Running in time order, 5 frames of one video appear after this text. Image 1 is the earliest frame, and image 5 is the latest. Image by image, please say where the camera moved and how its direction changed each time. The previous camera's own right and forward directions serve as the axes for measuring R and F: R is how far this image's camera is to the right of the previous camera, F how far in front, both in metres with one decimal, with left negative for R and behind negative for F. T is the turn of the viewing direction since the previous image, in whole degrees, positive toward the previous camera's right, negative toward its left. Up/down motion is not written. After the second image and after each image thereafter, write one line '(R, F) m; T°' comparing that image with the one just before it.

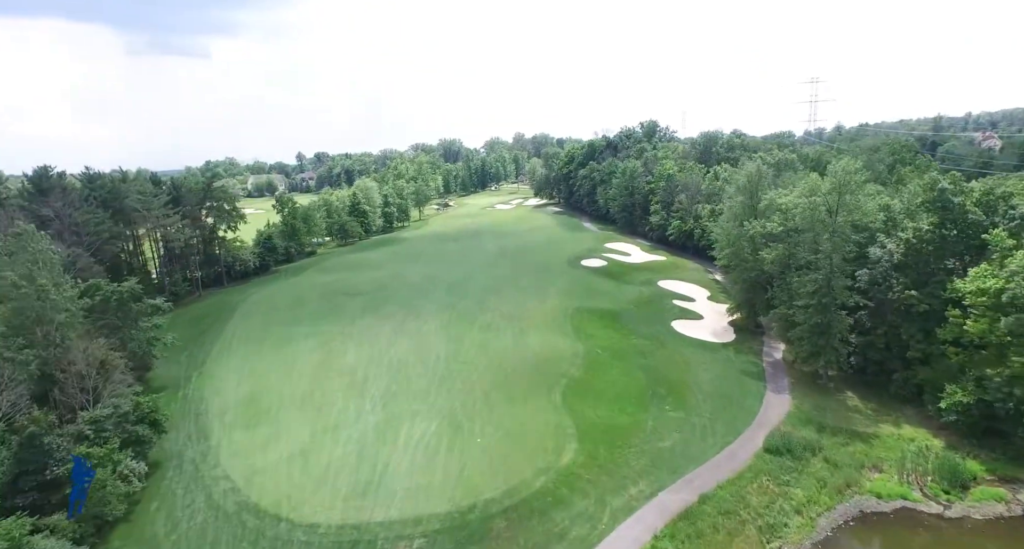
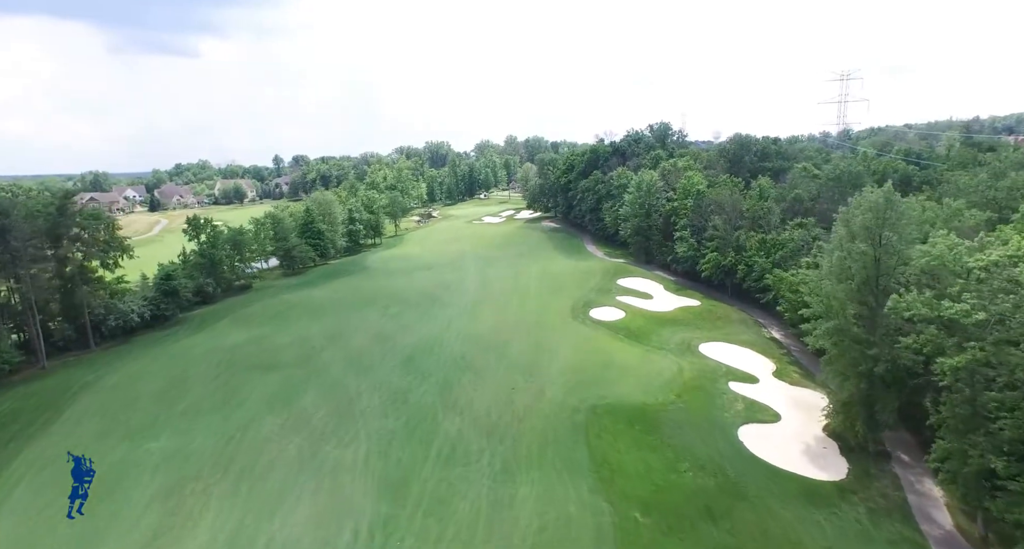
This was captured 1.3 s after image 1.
(+0.6, +11.8) m; +1°
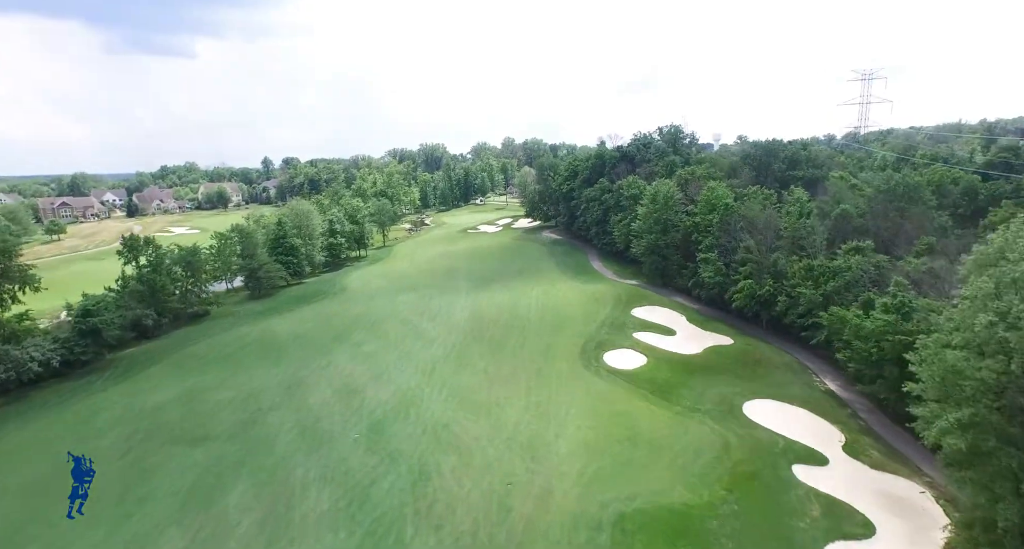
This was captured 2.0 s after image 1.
(0.0, +6.1) m; 0°
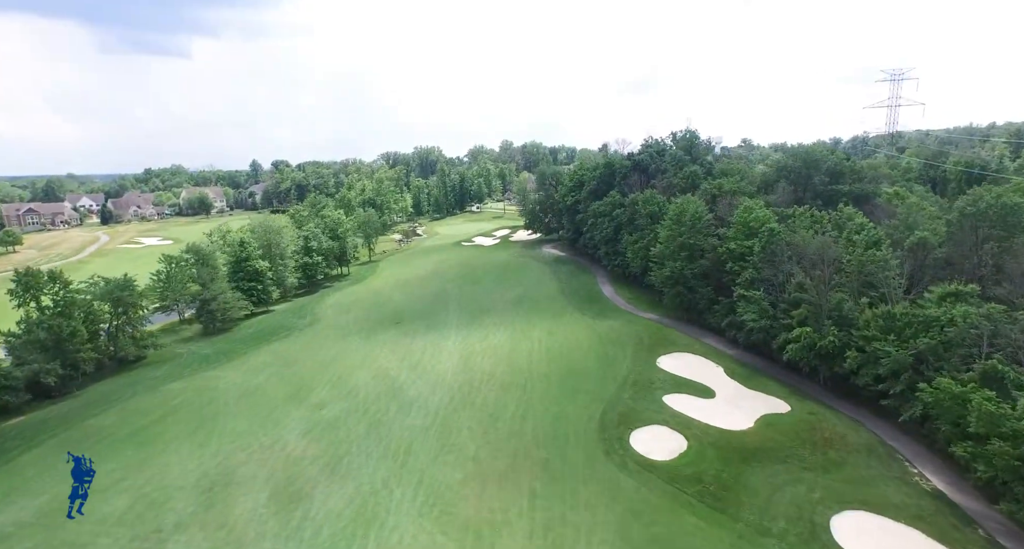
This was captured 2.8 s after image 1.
(0.0, +6.6) m; 0°
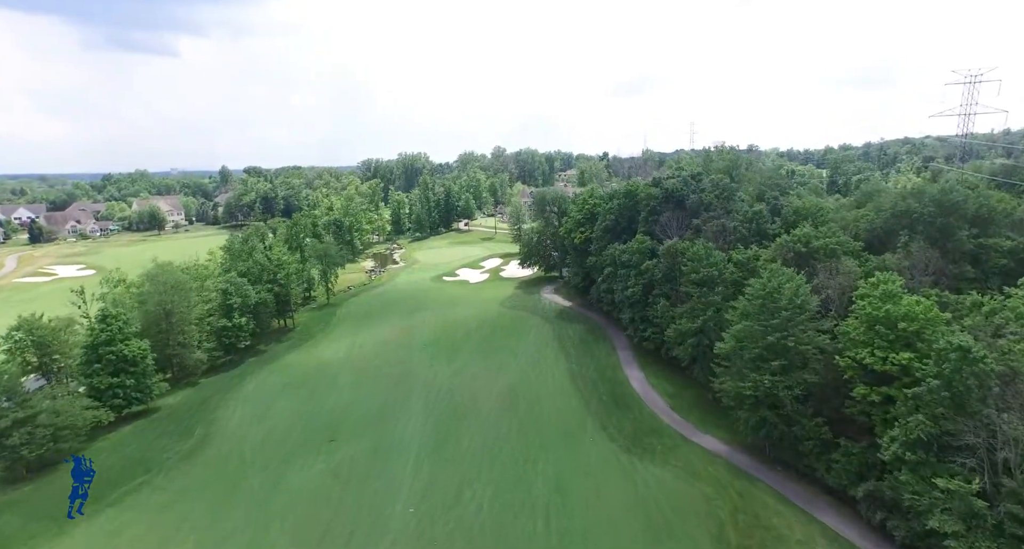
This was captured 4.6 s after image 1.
(+0.2, +13.6) m; +1°
